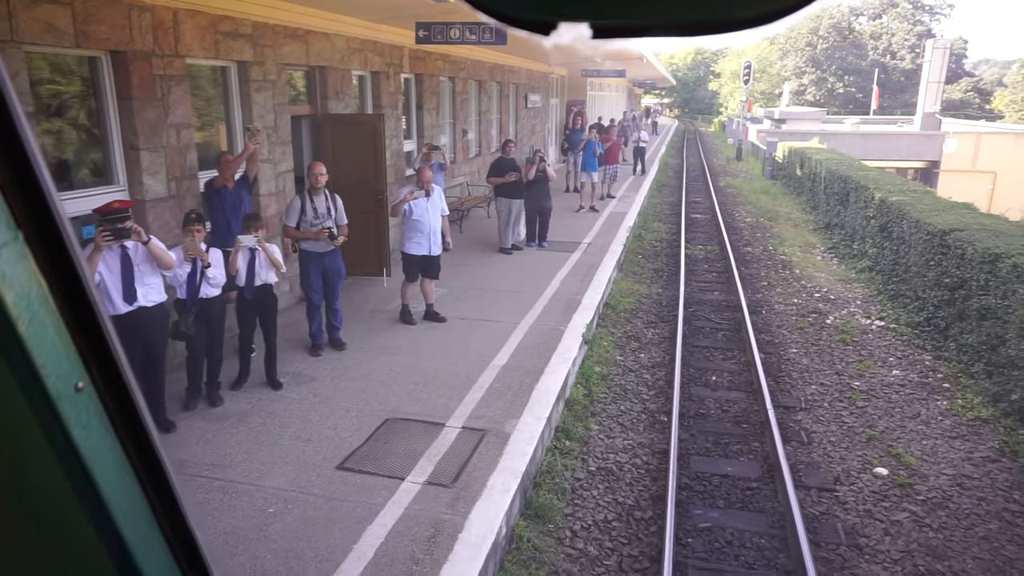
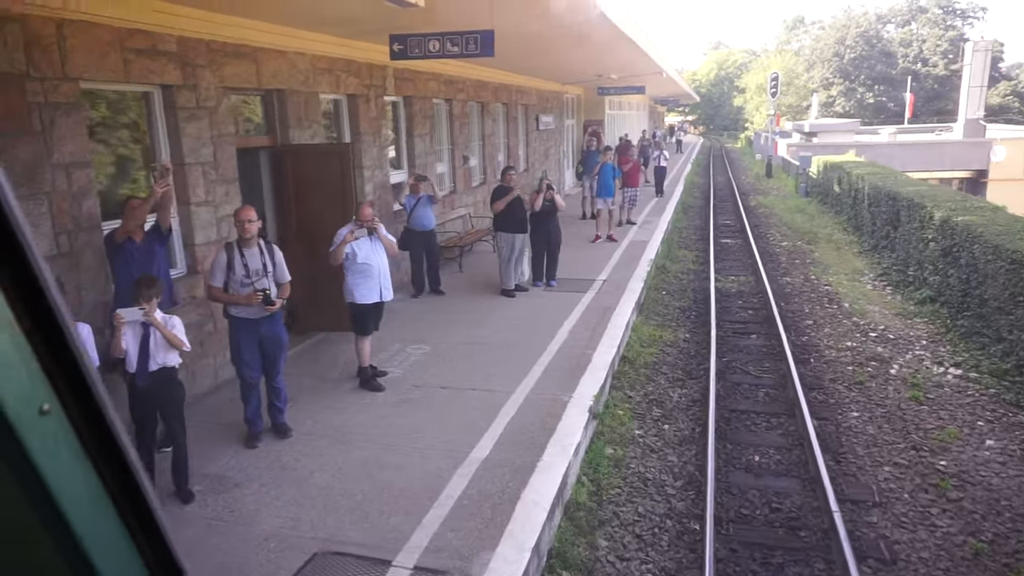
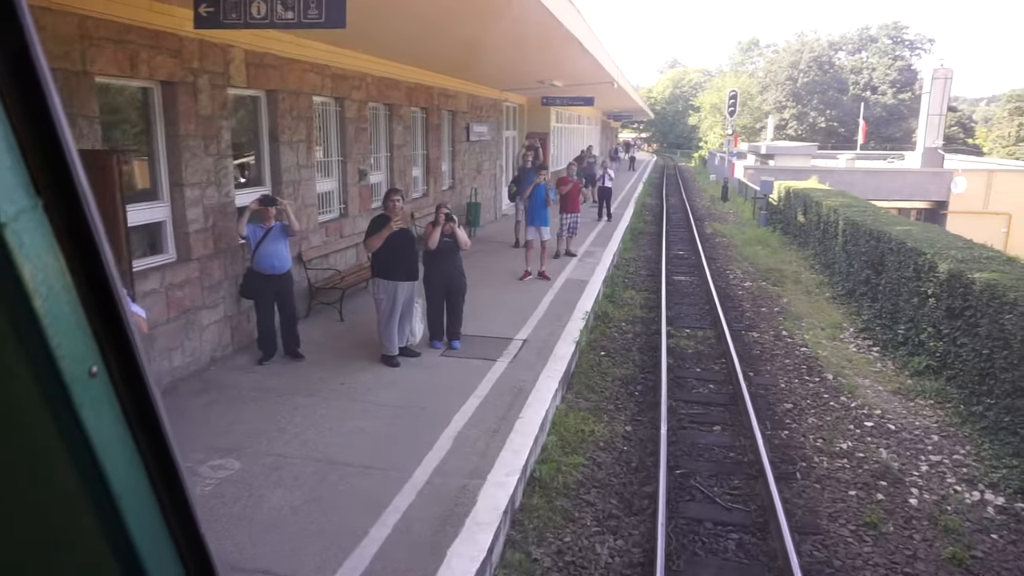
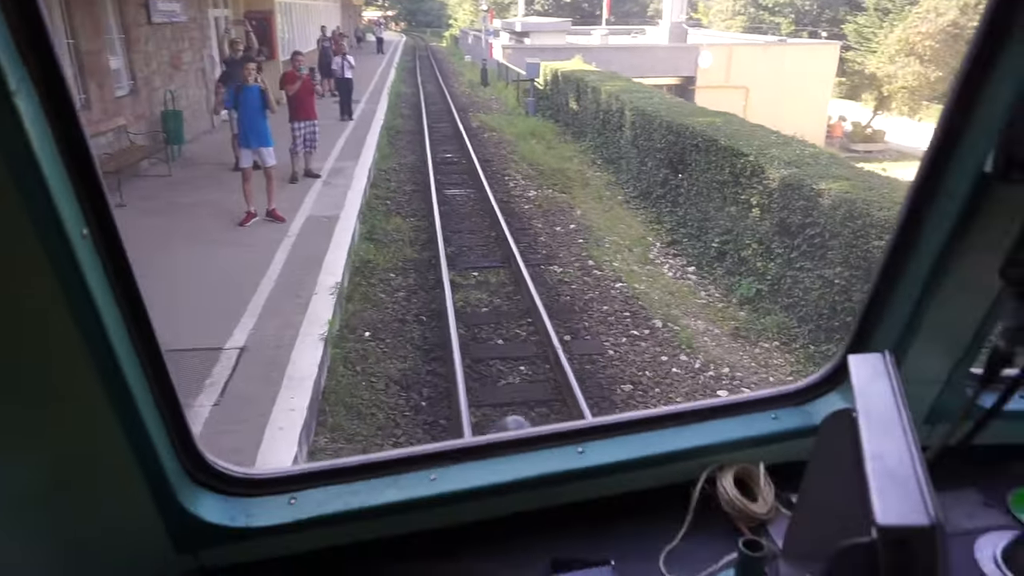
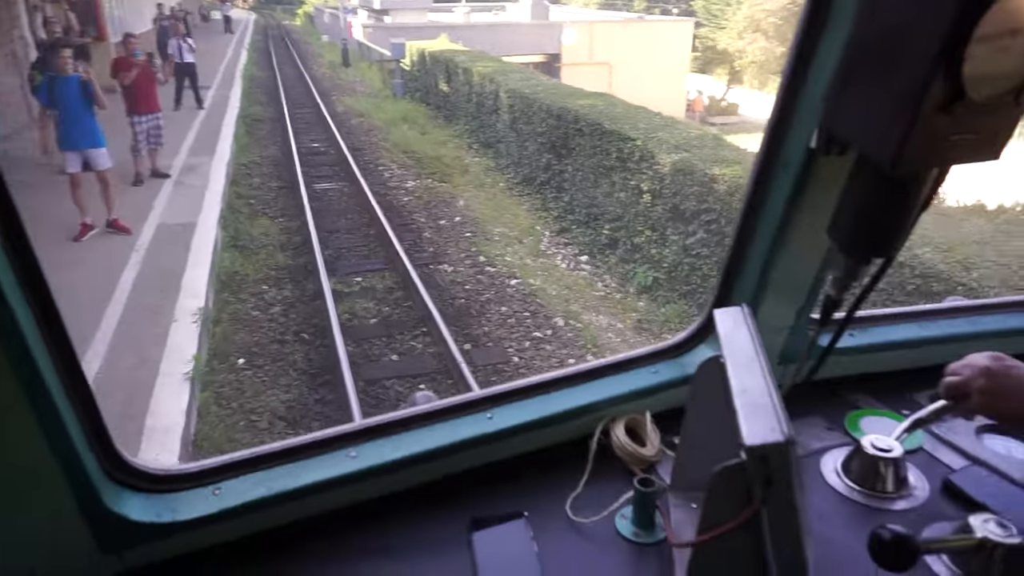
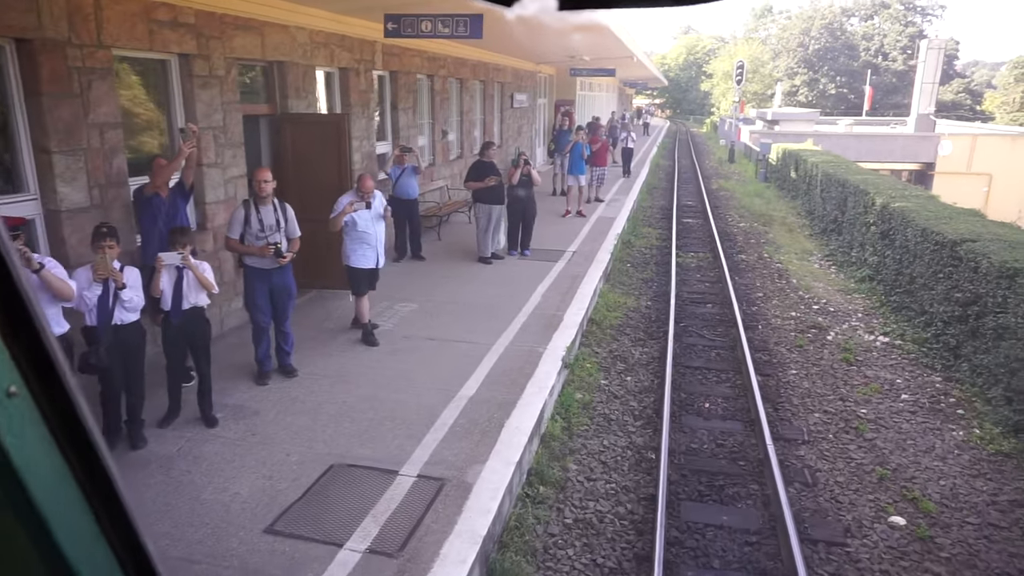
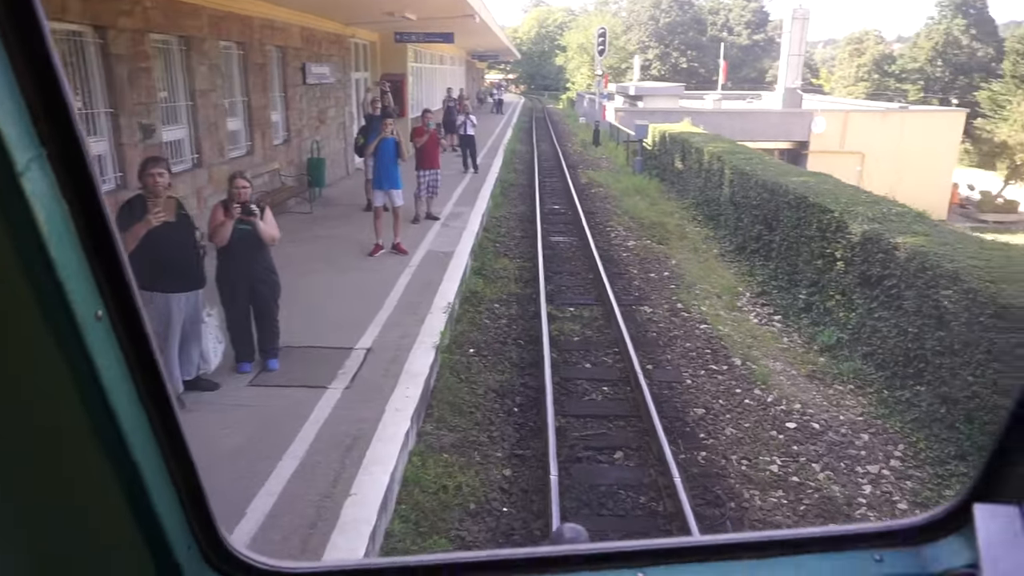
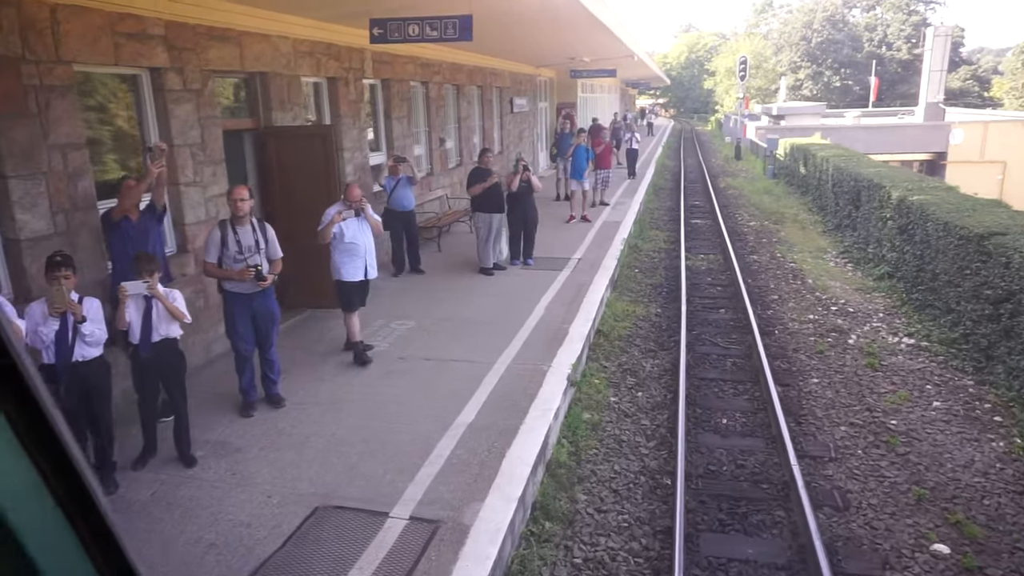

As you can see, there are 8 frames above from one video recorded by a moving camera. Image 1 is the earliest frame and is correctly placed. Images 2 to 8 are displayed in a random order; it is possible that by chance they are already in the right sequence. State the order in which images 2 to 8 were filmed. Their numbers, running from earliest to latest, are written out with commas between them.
6, 8, 2, 3, 7, 4, 5
